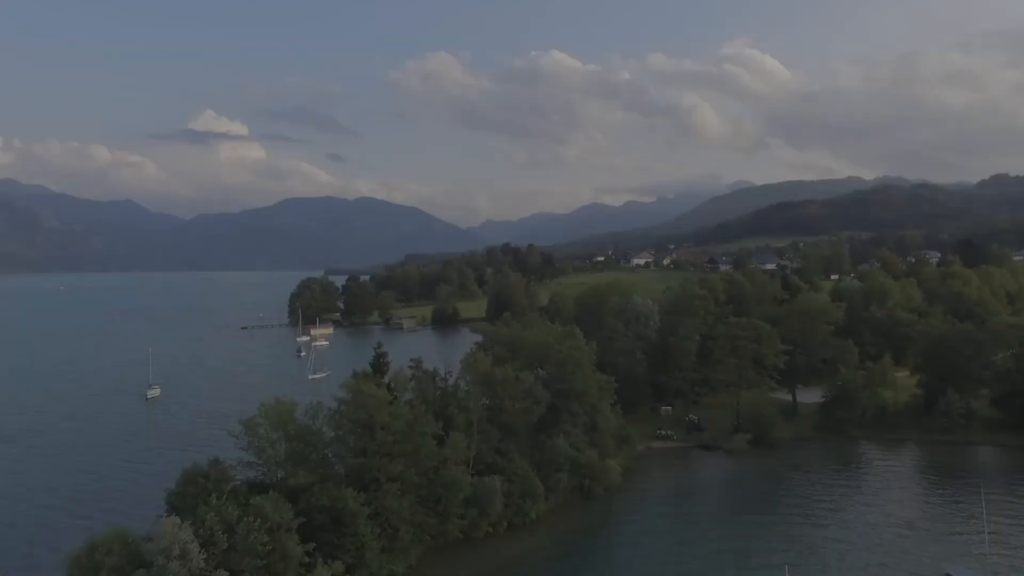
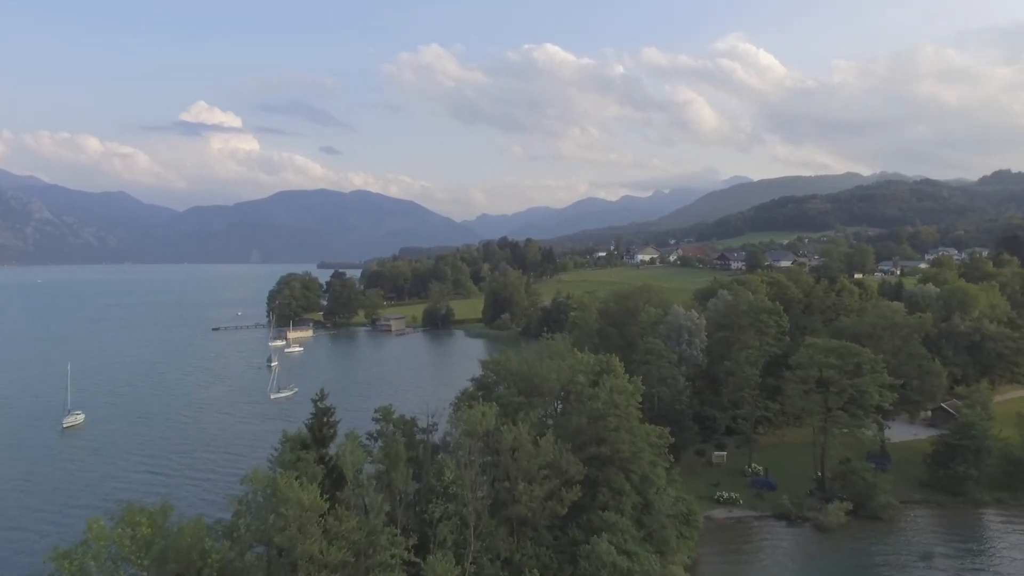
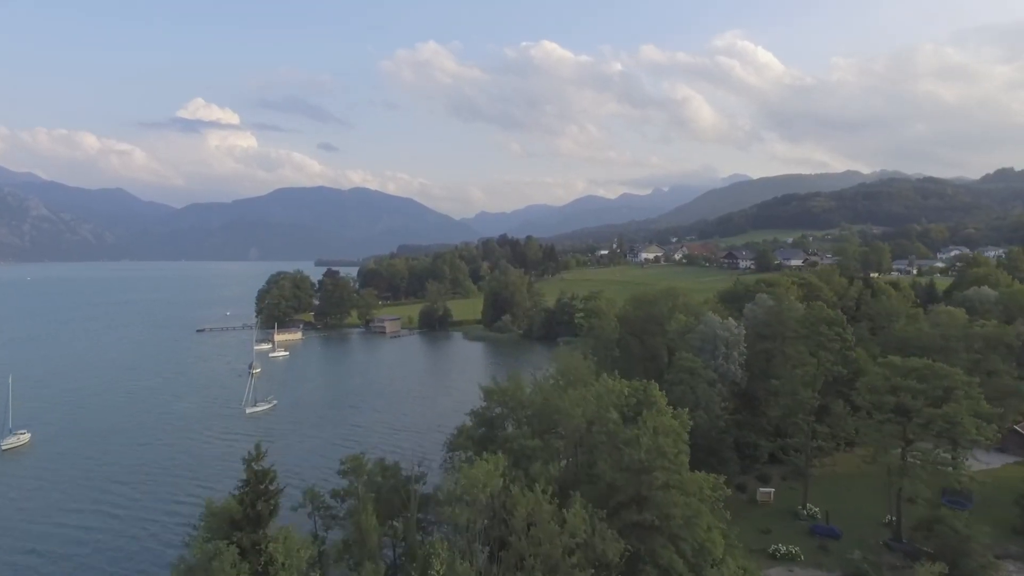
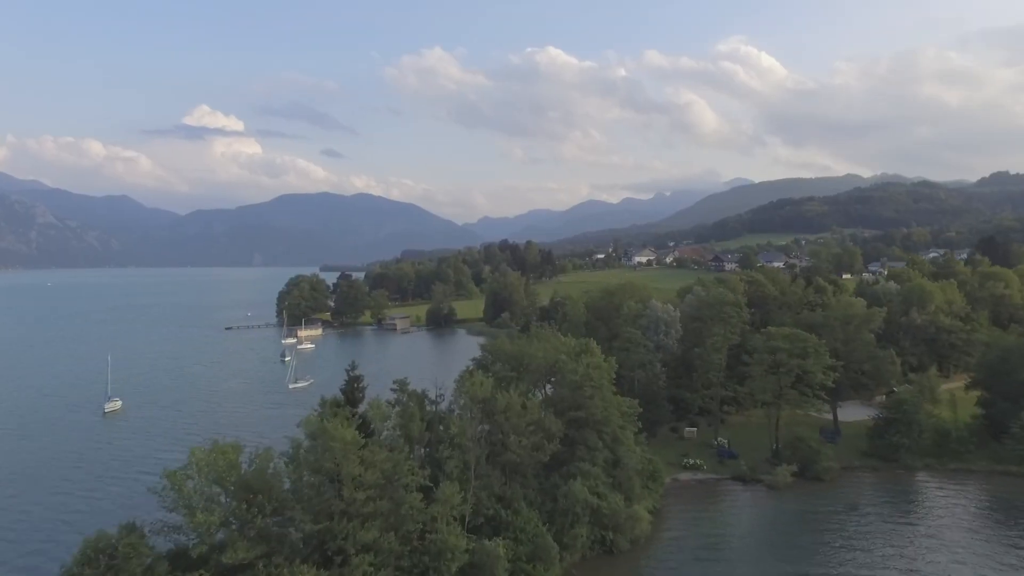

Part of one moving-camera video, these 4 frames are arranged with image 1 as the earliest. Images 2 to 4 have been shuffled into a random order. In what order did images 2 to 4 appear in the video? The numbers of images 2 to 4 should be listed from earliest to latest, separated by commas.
4, 2, 3
